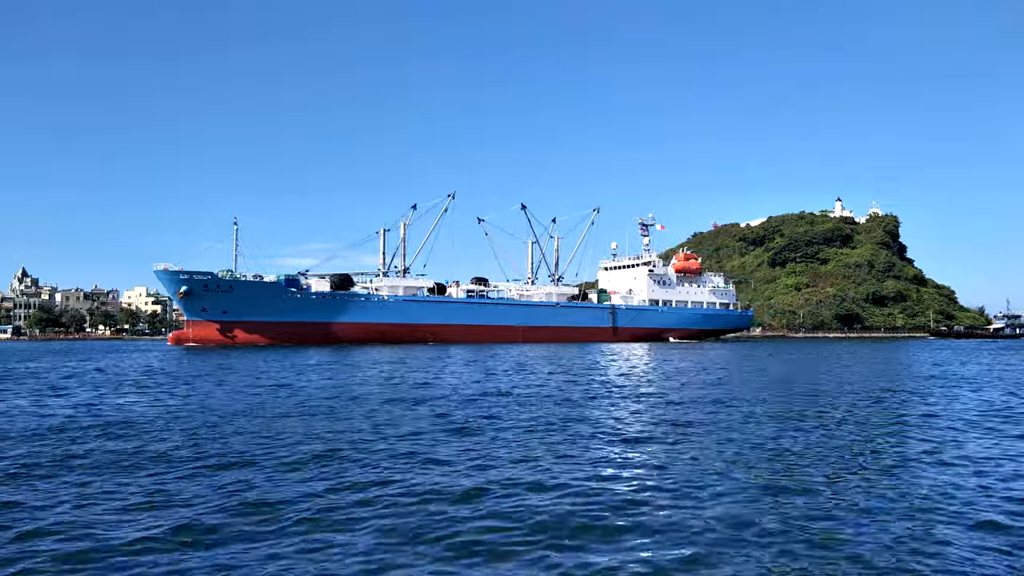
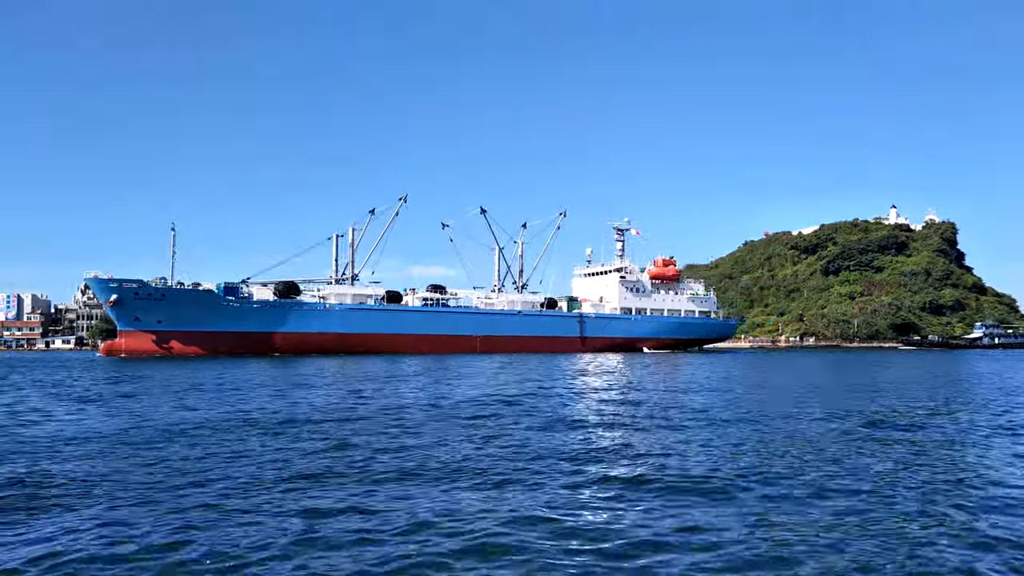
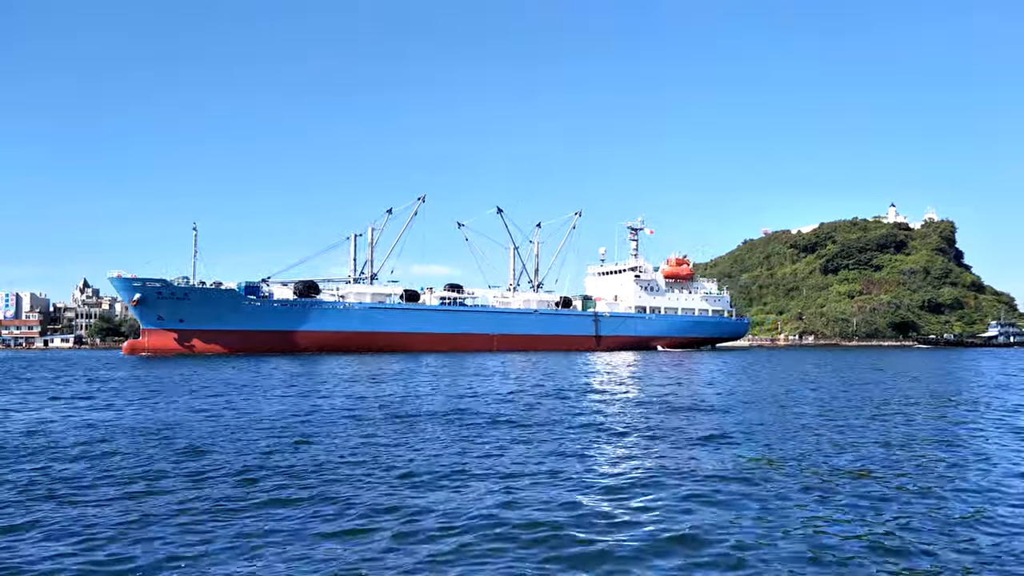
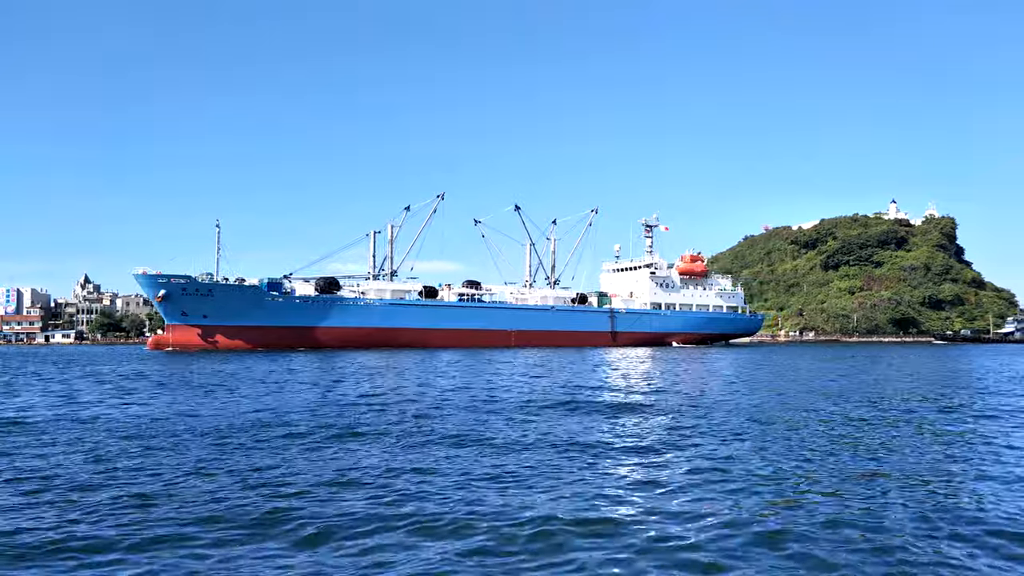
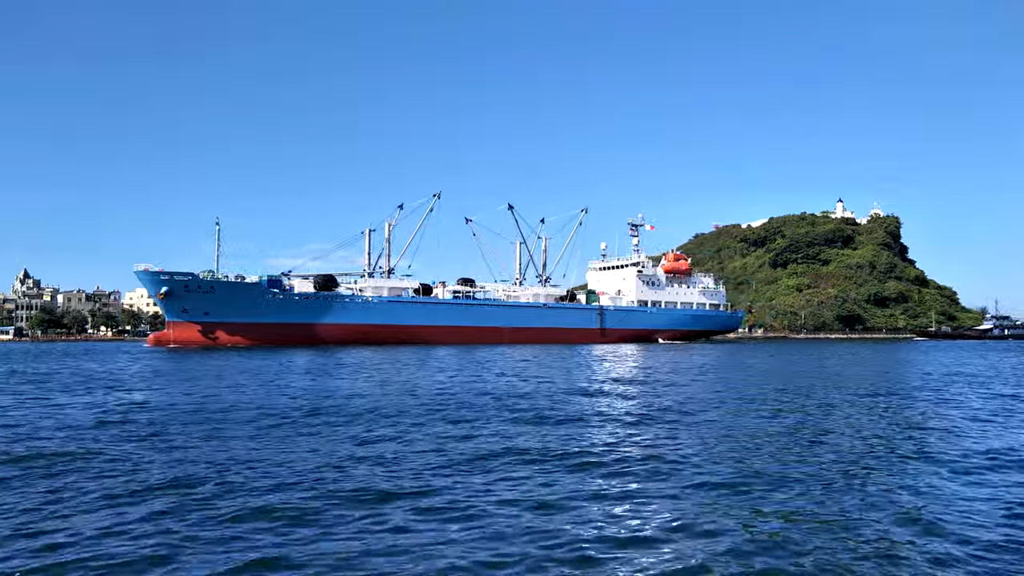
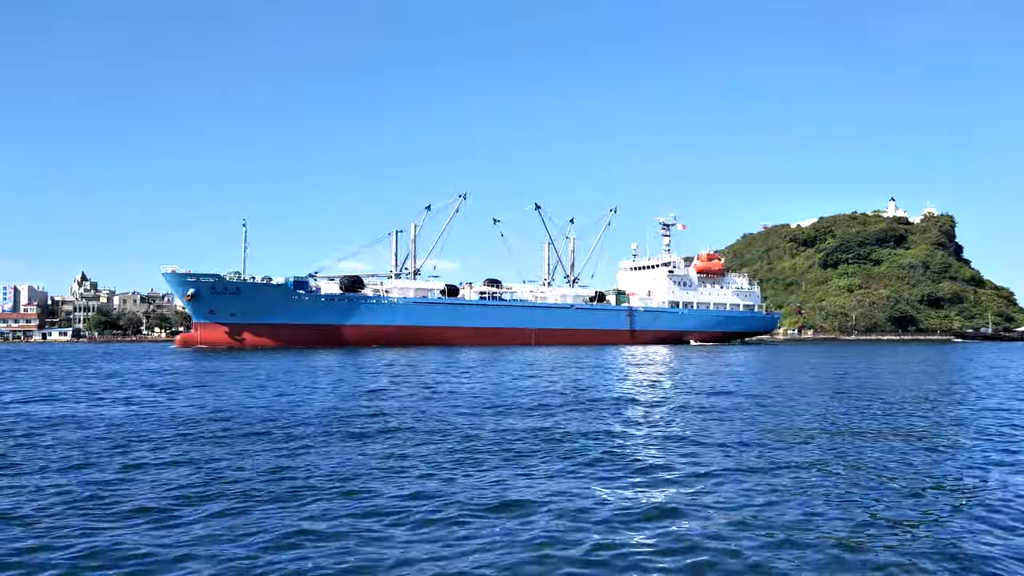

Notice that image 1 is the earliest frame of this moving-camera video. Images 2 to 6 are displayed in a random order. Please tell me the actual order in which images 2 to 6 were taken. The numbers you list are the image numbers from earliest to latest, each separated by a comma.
5, 6, 4, 3, 2
